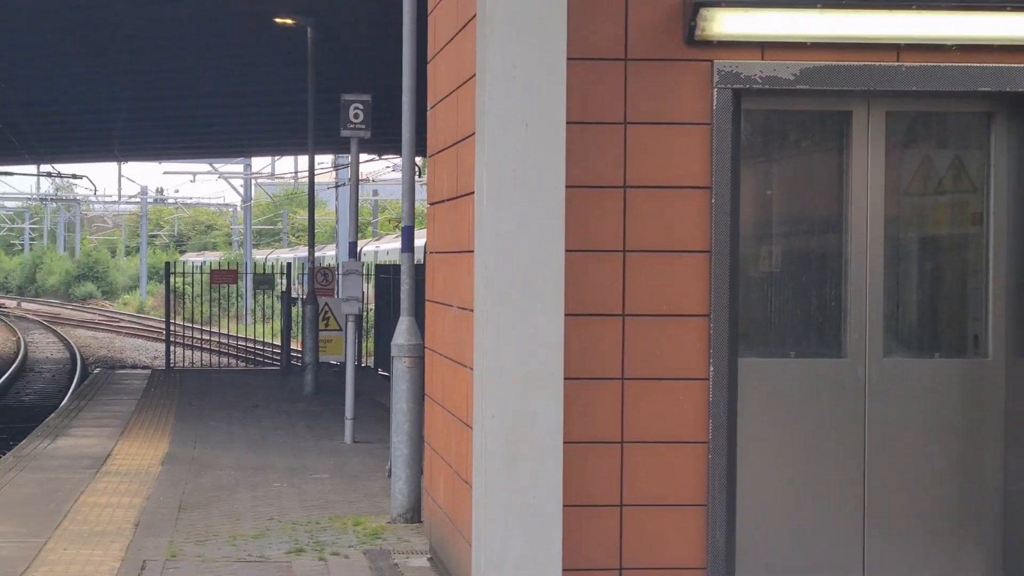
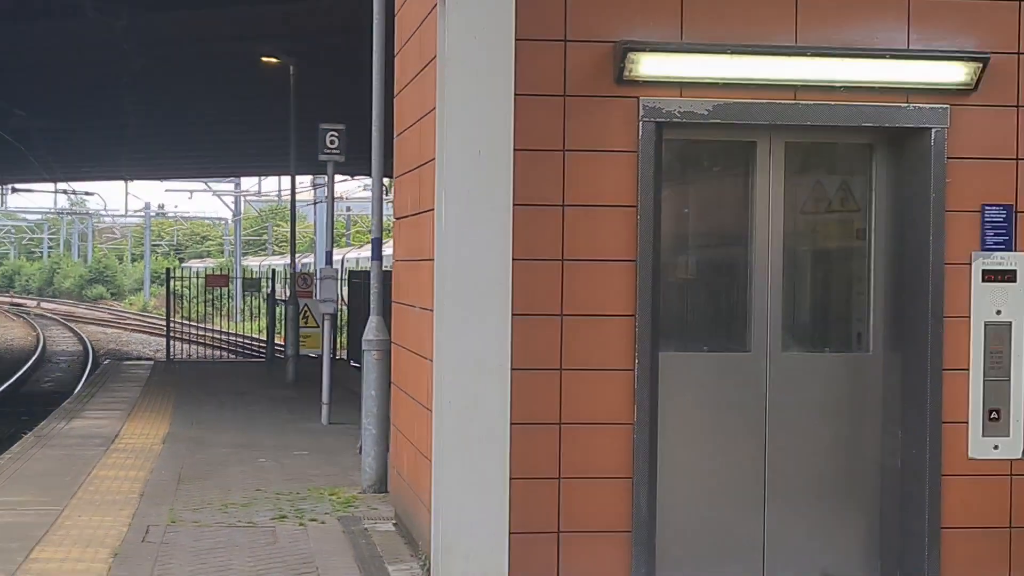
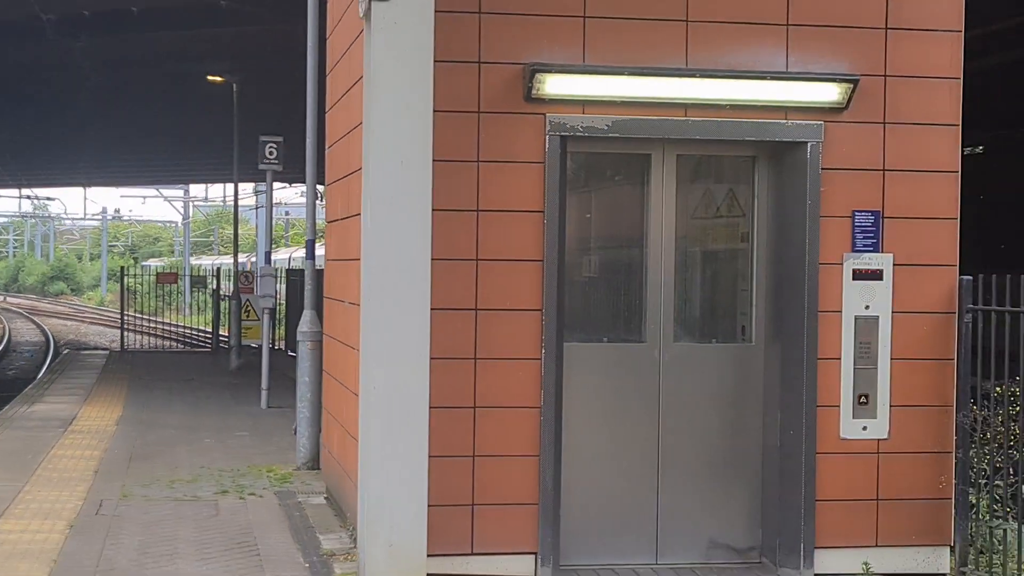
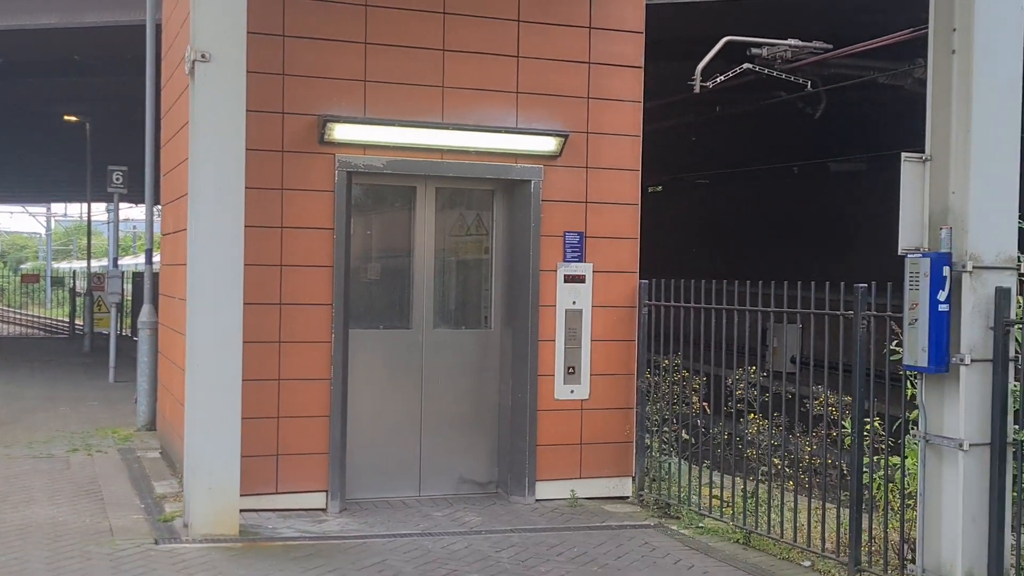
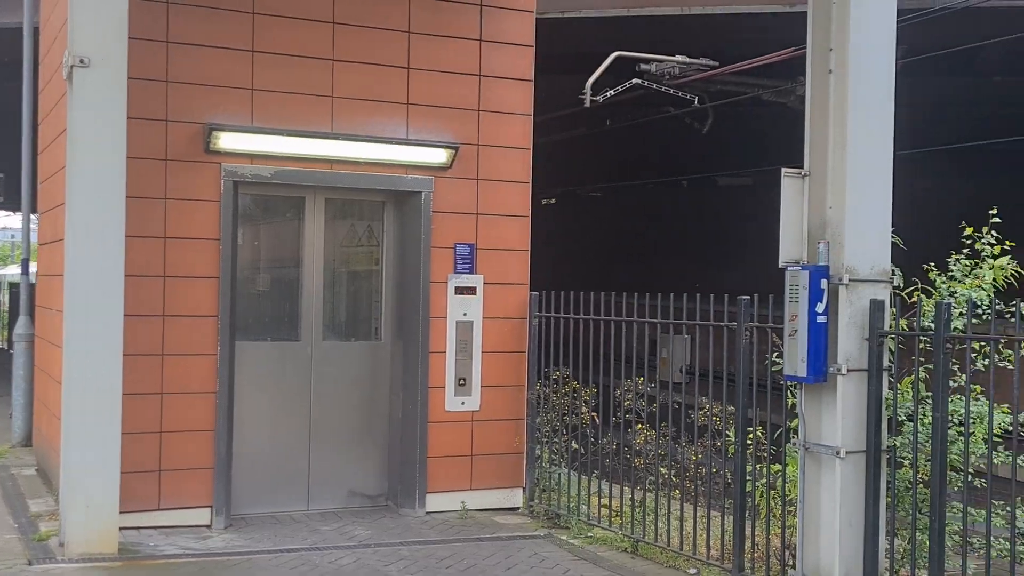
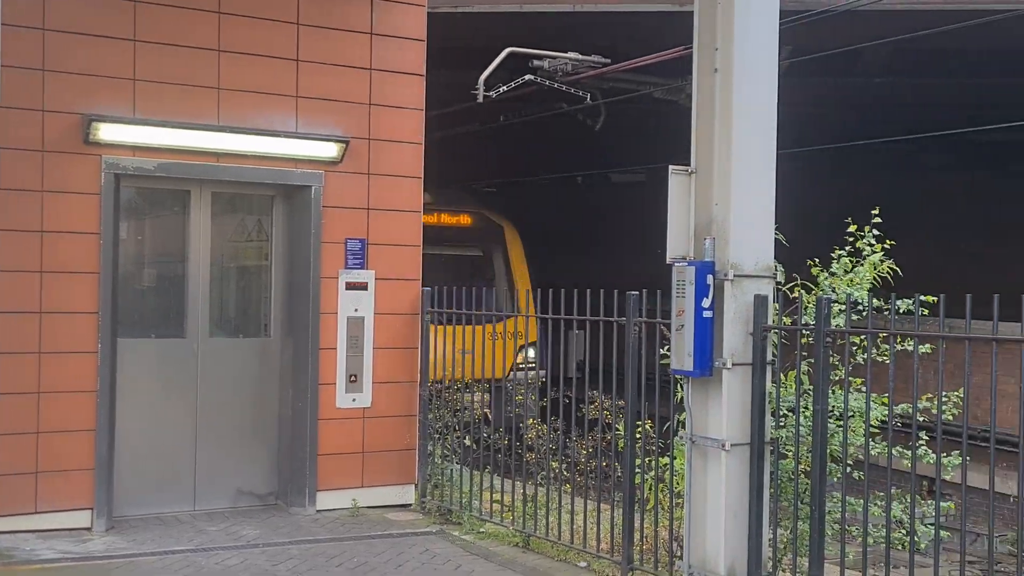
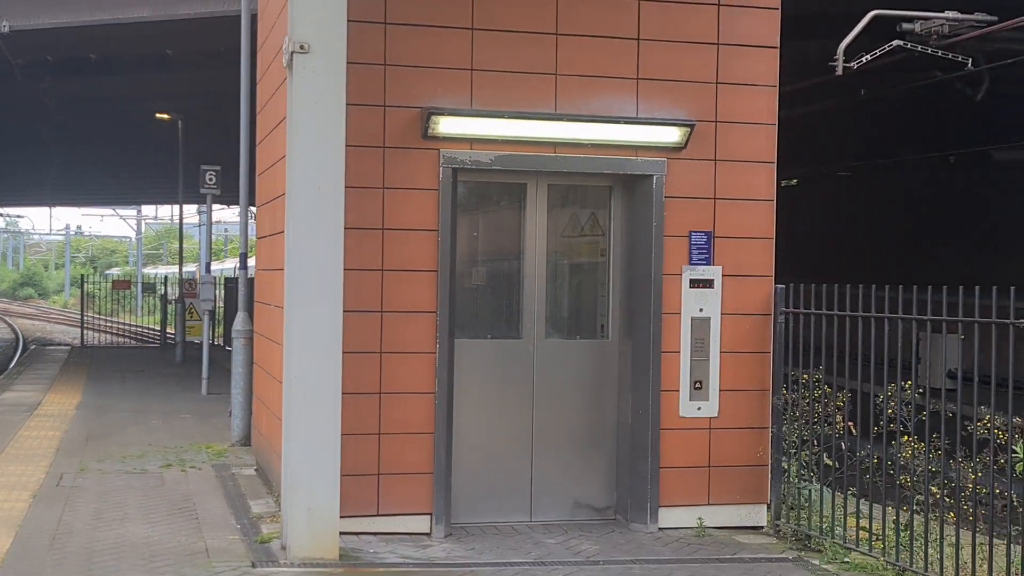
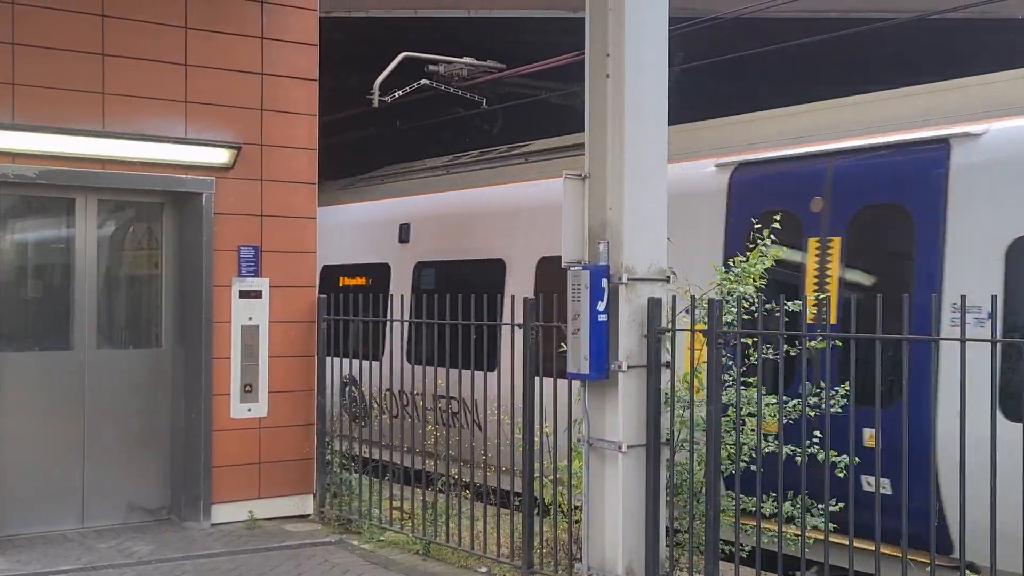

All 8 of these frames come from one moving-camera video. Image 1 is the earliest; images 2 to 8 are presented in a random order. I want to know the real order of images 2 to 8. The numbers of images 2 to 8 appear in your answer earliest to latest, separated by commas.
2, 3, 7, 4, 5, 6, 8
